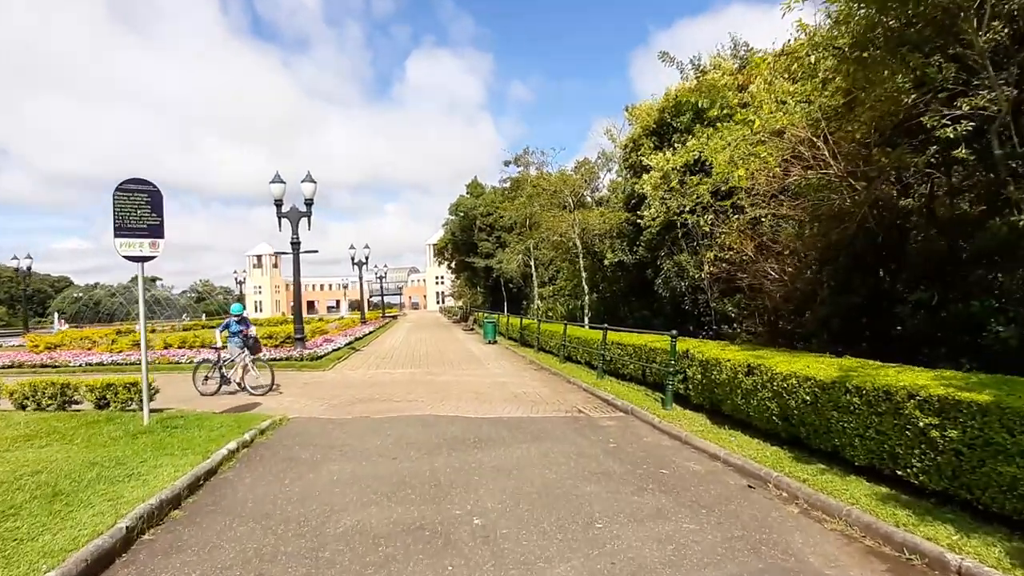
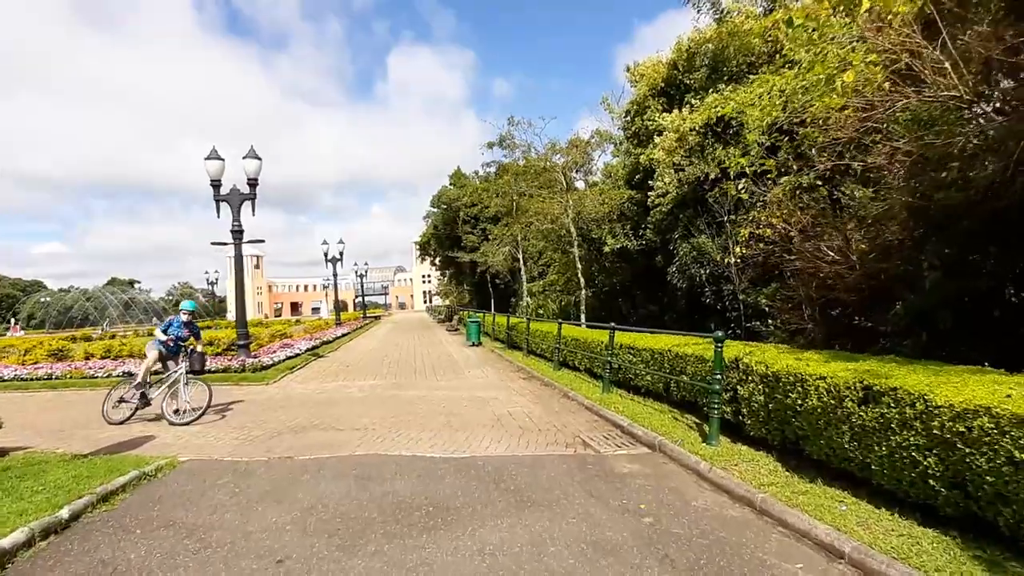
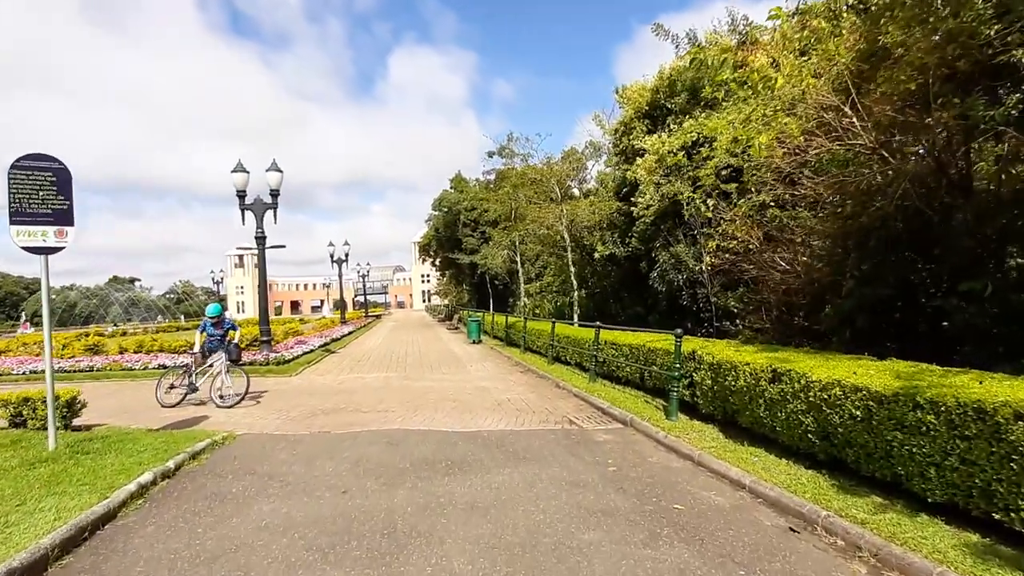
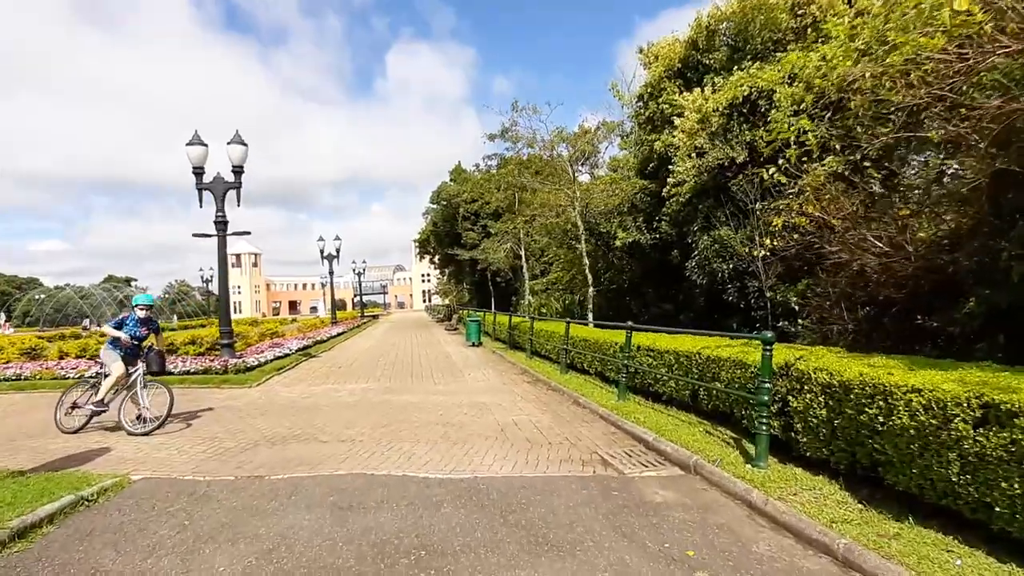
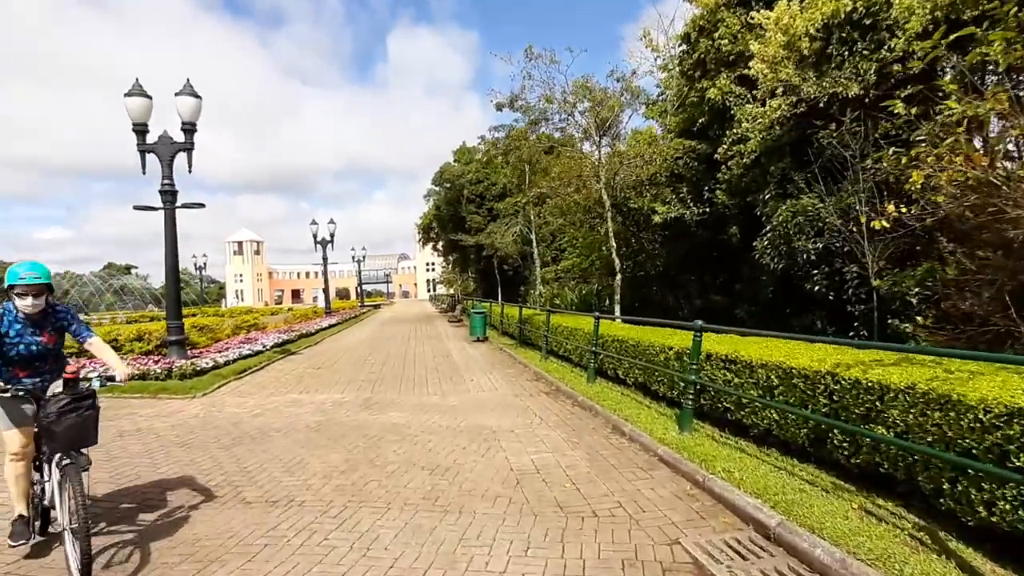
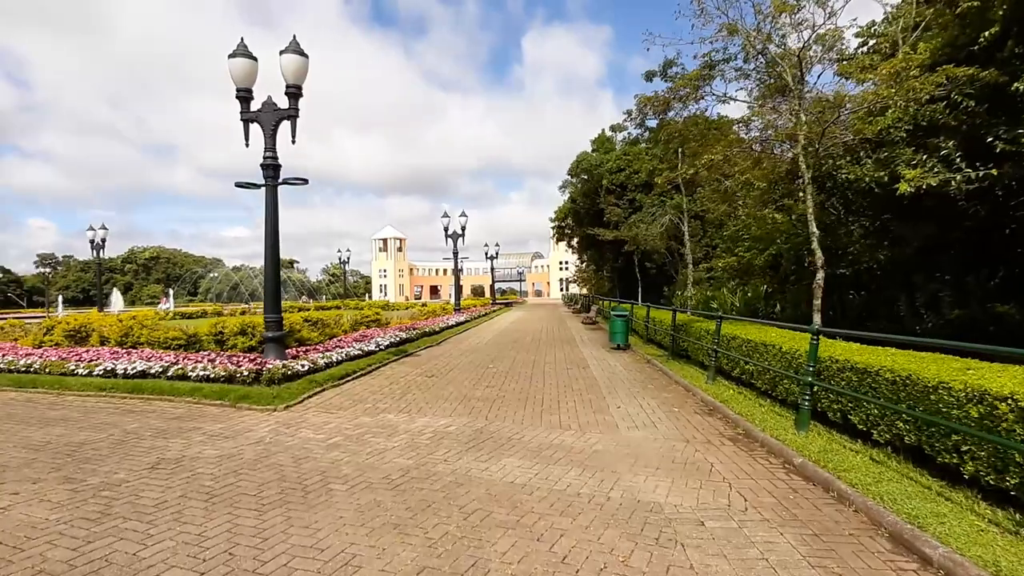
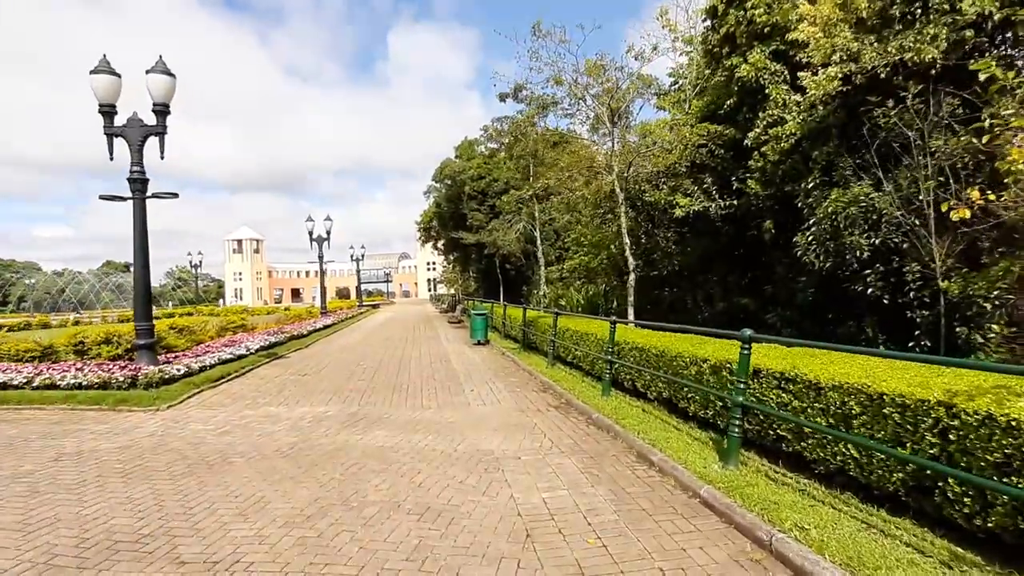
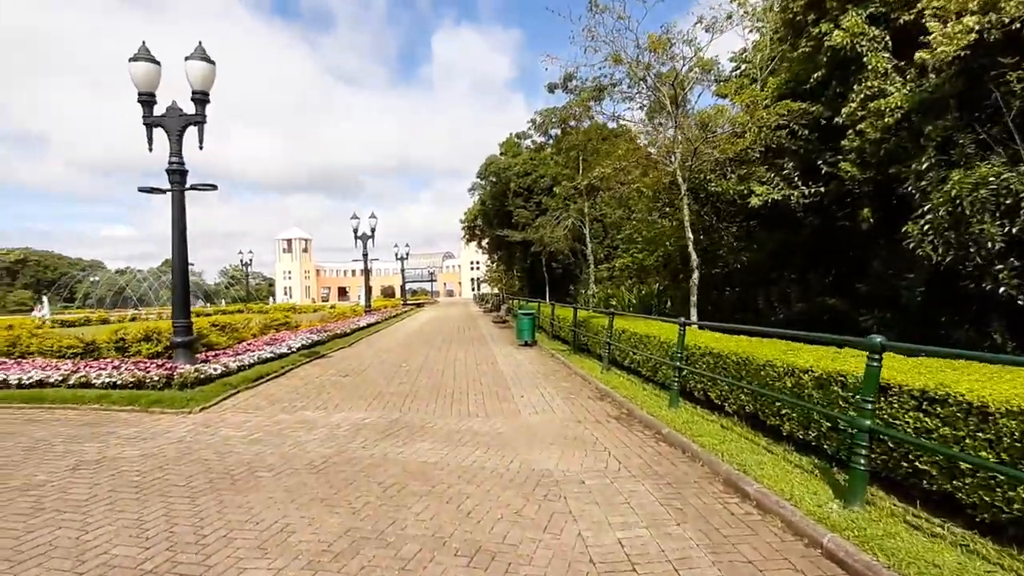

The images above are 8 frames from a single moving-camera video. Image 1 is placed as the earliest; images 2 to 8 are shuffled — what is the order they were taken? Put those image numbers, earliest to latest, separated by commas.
3, 2, 4, 5, 7, 8, 6
